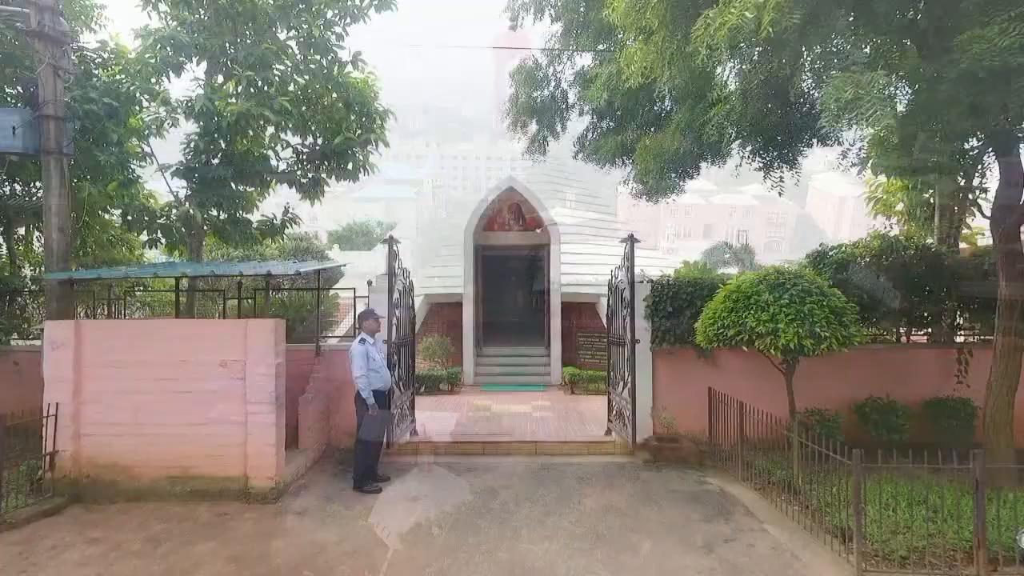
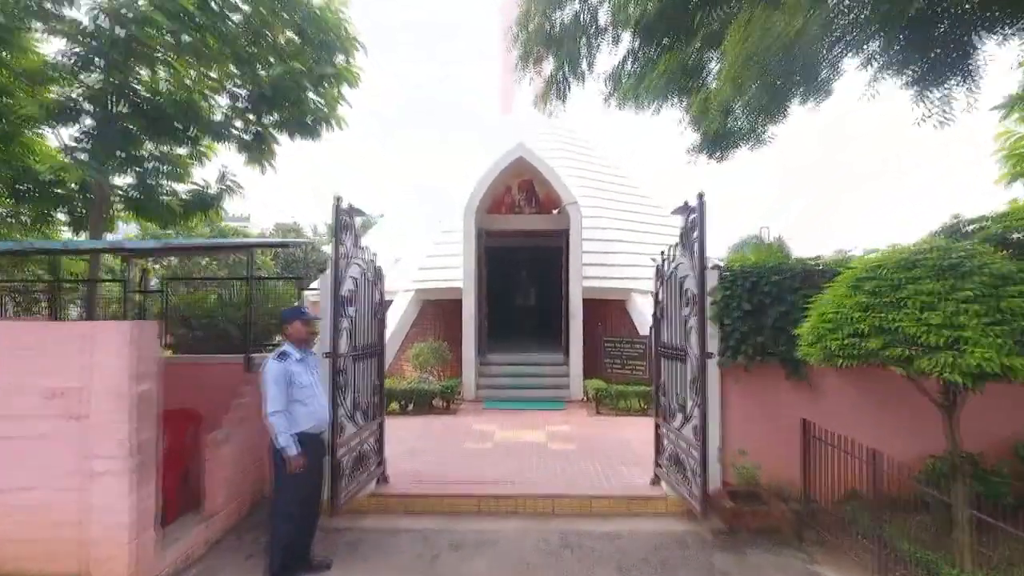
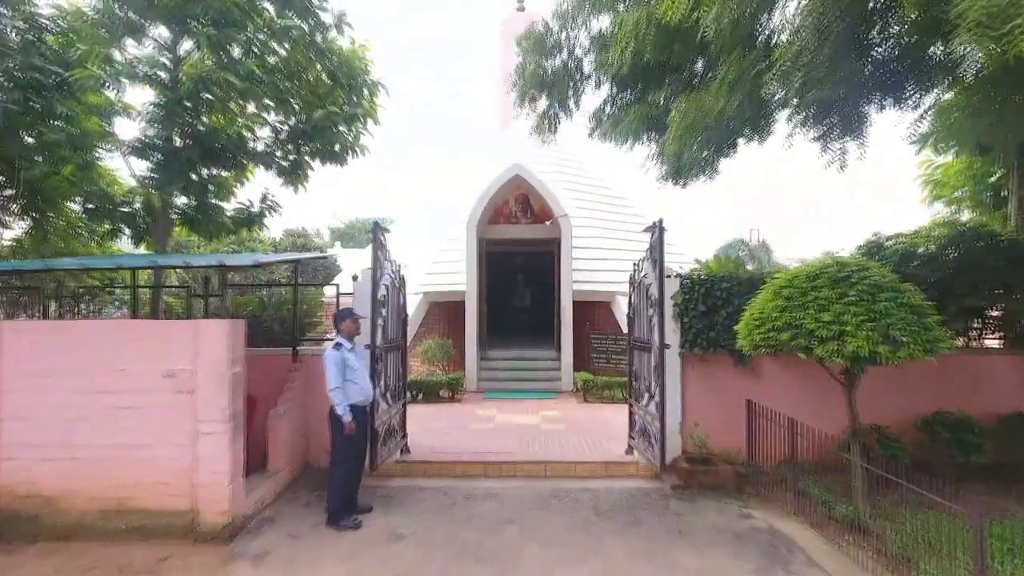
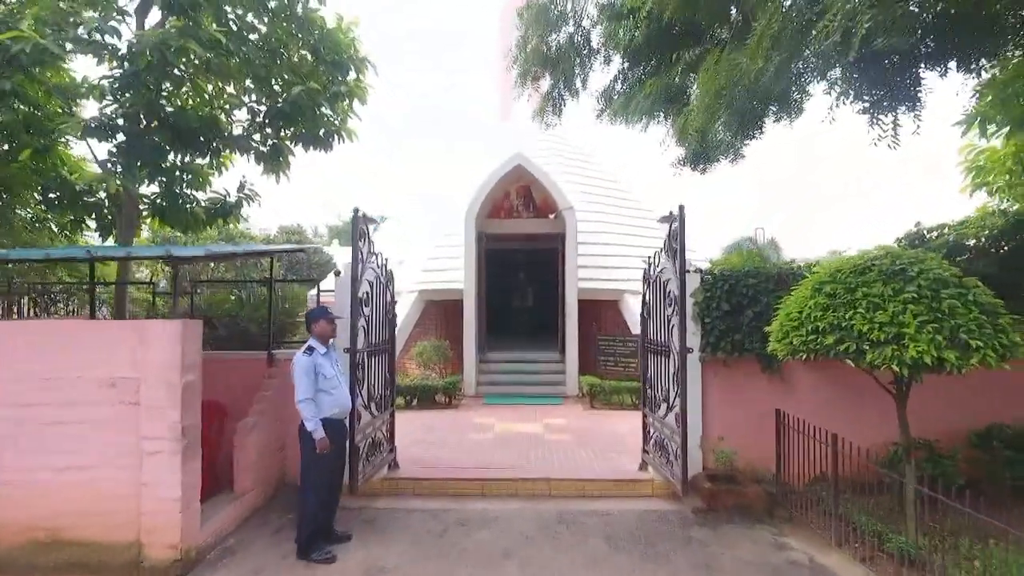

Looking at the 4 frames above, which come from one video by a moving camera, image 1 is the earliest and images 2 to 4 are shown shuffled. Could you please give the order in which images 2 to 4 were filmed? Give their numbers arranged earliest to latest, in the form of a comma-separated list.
3, 4, 2
